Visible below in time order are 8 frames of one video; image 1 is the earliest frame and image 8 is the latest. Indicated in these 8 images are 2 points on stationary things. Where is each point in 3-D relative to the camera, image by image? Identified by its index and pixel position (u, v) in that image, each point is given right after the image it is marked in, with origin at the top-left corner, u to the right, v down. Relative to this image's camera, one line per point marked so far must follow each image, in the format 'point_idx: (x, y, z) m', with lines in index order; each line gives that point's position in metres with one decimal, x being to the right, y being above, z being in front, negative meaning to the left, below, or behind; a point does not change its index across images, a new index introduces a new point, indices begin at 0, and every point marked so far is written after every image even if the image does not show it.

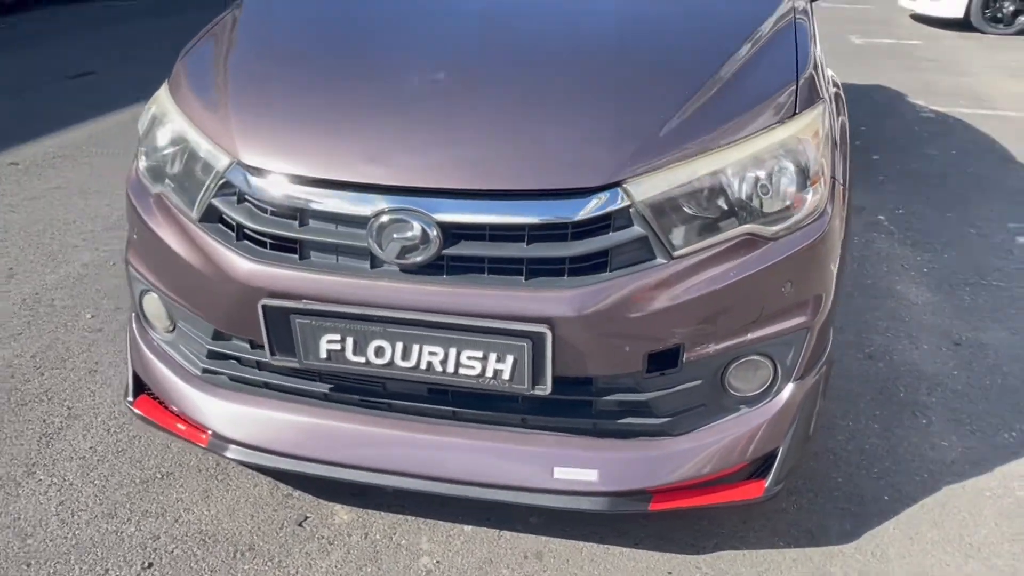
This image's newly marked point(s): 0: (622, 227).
0: (+0.3, +0.1, +1.8) m
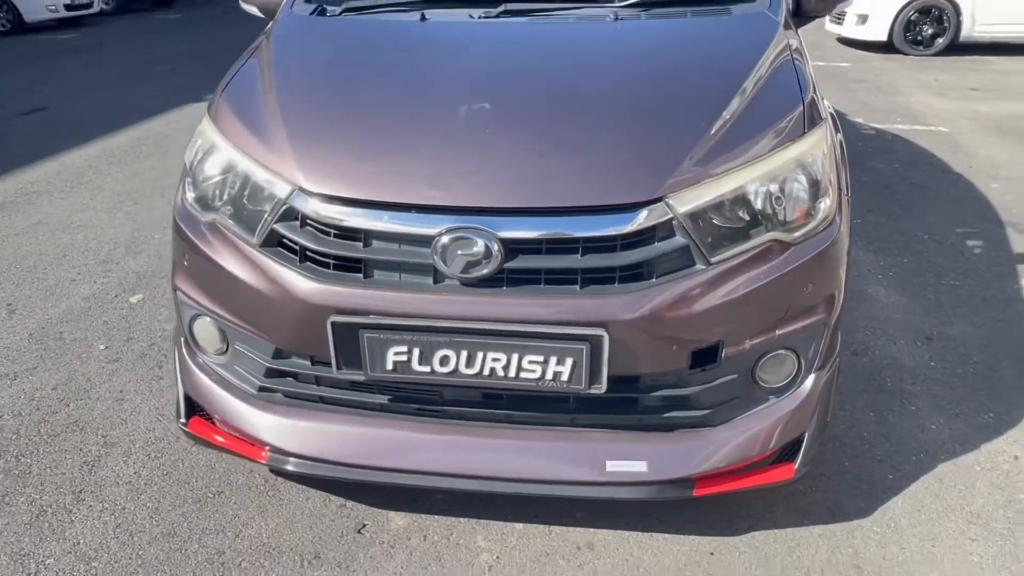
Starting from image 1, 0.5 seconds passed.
0: (+0.4, +0.1, +2.0) m
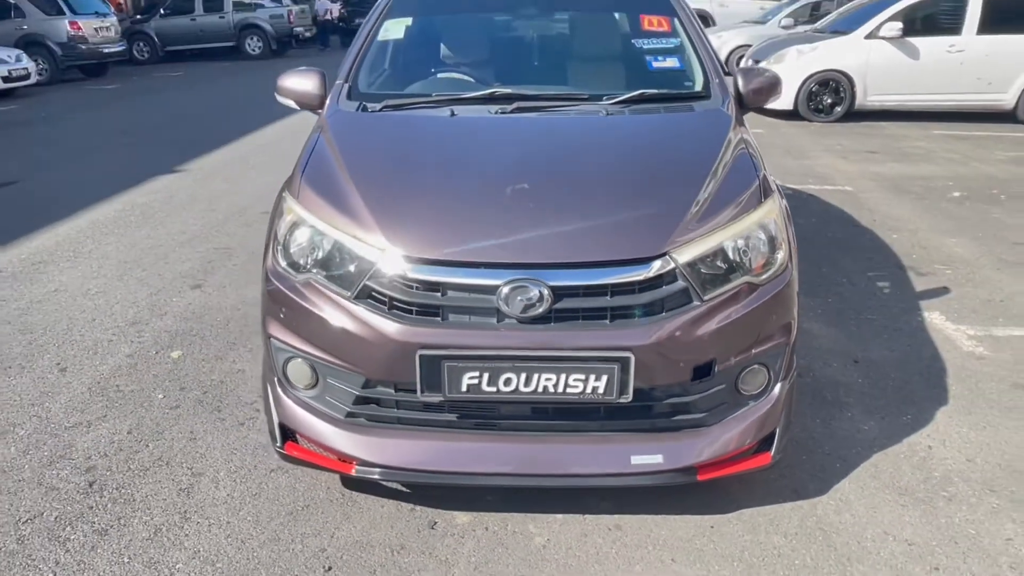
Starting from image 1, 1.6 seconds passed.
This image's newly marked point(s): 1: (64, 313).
0: (+0.5, 0.0, +2.7) m
1: (-2.7, -0.1, +4.8) m
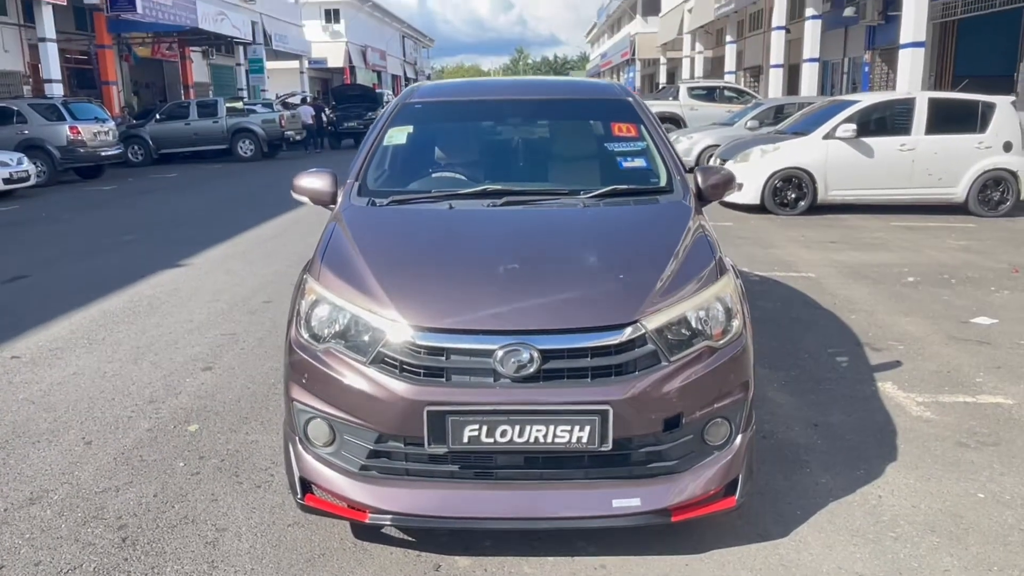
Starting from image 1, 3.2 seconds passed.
0: (+0.5, -0.2, +3.2) m
1: (-2.8, -0.7, +5.1) m
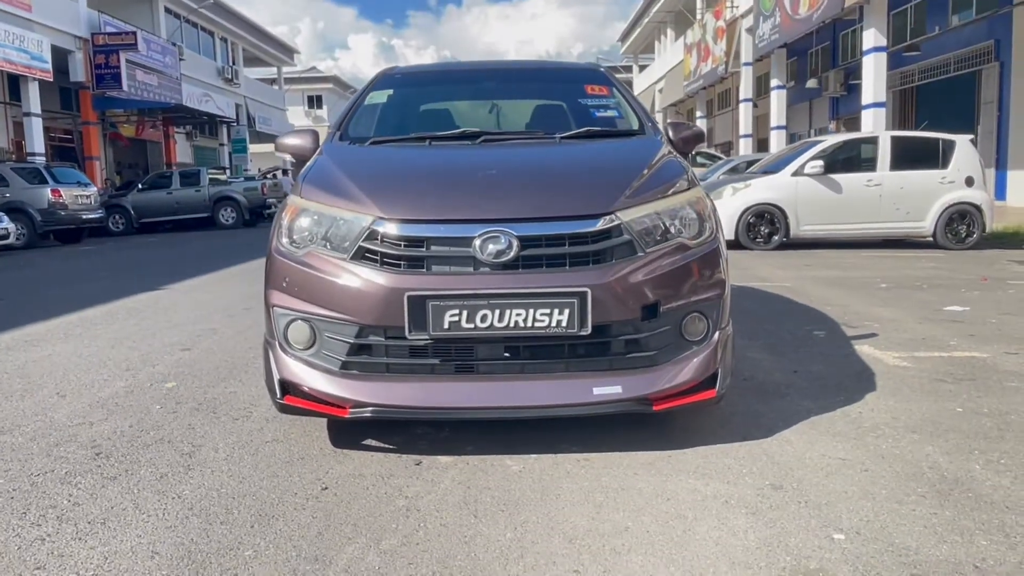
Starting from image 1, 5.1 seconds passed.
0: (+0.4, +0.2, +3.2) m
1: (-2.9, -0.5, +5.1) m
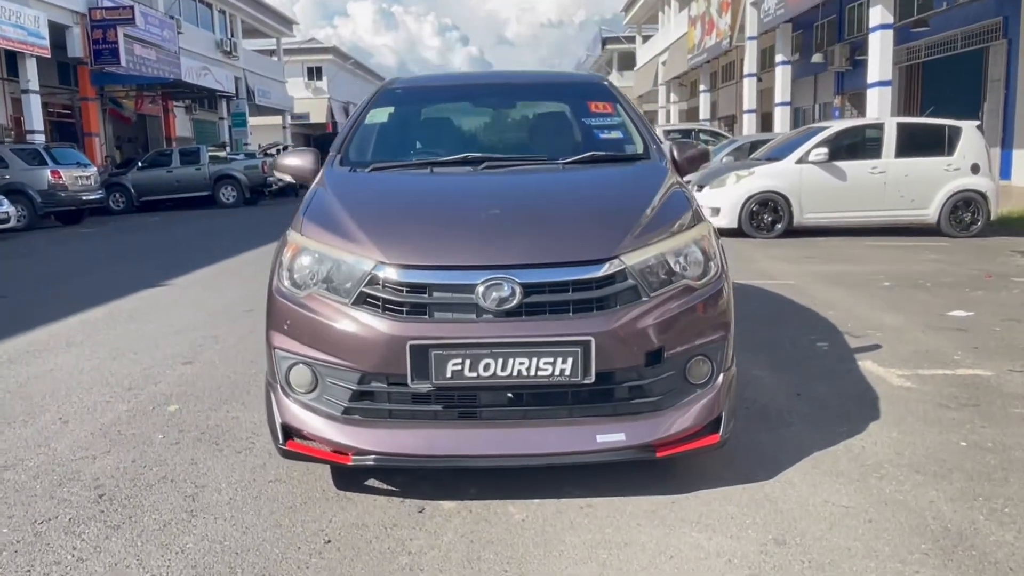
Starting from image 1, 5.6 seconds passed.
0: (+0.4, 0.0, +3.2) m
1: (-2.9, -0.6, +5.1) m
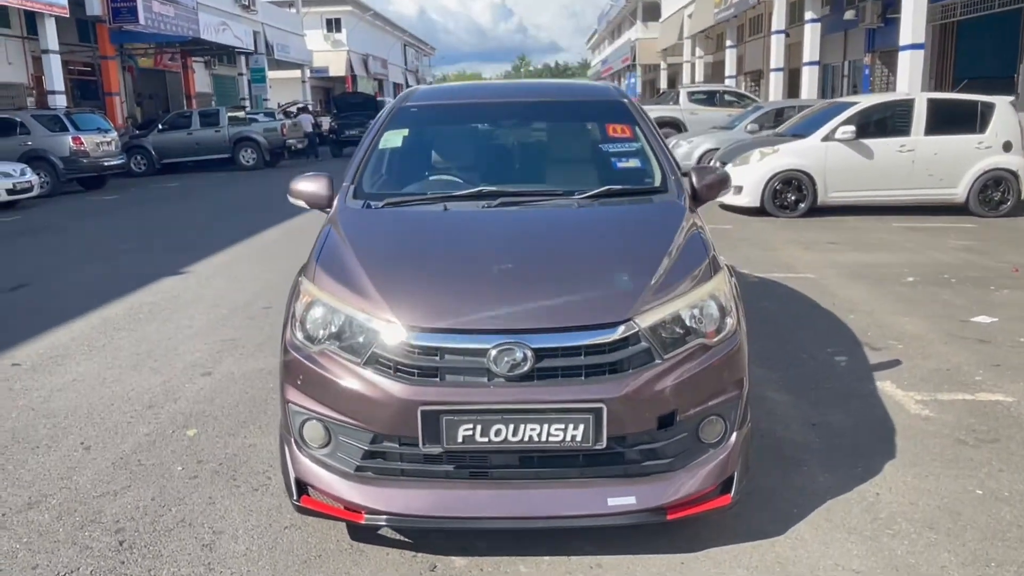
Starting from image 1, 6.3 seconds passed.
0: (+0.5, -0.2, +3.2) m
1: (-2.8, -0.7, +5.1) m
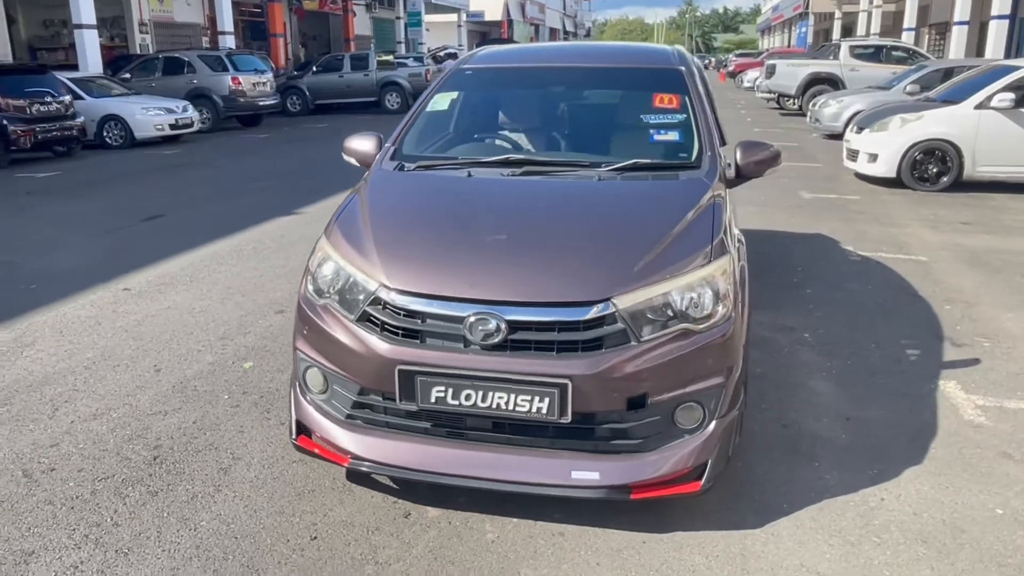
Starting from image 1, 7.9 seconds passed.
0: (+0.4, -0.1, +3.2) m
1: (-2.5, -0.3, +5.7) m
